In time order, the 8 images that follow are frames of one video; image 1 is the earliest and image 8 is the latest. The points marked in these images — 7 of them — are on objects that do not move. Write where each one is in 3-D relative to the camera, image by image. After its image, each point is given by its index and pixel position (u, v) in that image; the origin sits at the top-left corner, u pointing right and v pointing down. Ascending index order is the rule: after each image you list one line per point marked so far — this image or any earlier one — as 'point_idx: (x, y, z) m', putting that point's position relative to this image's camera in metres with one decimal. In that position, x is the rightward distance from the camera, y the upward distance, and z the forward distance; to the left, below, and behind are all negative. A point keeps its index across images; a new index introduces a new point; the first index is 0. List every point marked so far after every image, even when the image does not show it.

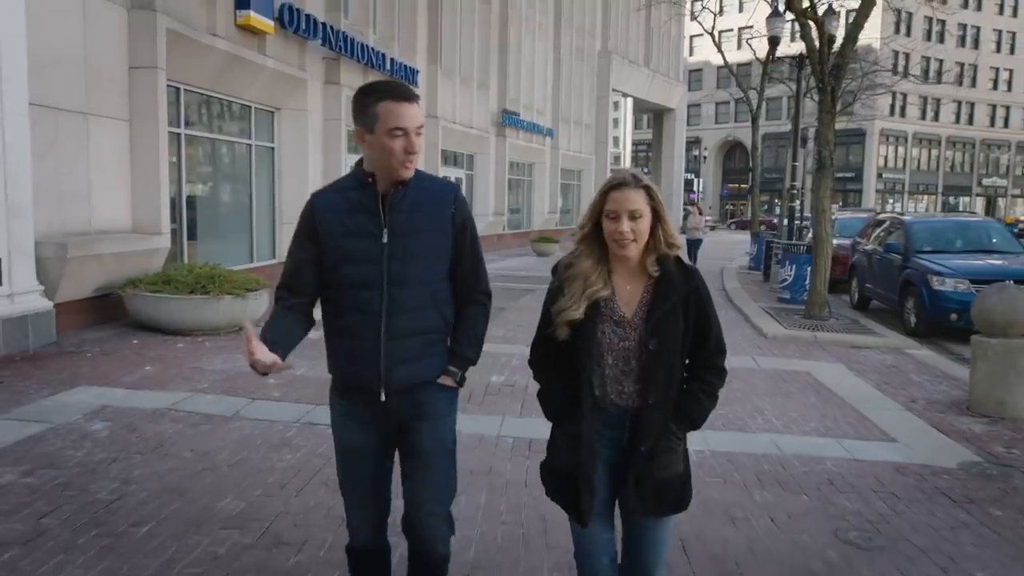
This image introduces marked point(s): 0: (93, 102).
0: (-4.8, +2.2, +9.1) m
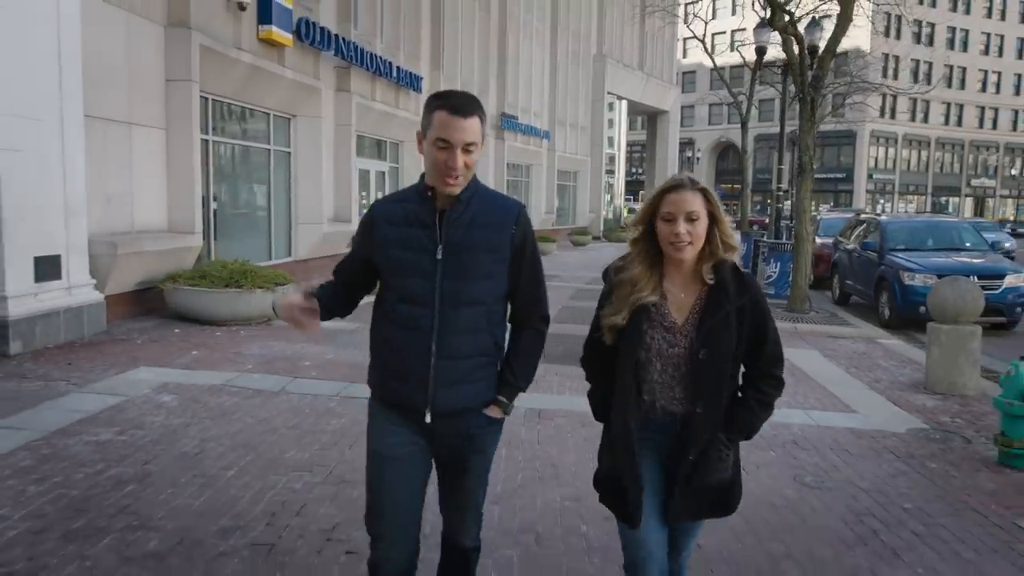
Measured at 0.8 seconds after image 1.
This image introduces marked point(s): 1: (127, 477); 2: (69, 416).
0: (-4.7, +2.2, +10.0) m
1: (-2.3, -1.1, +4.7) m
2: (-3.3, -0.9, +5.9) m
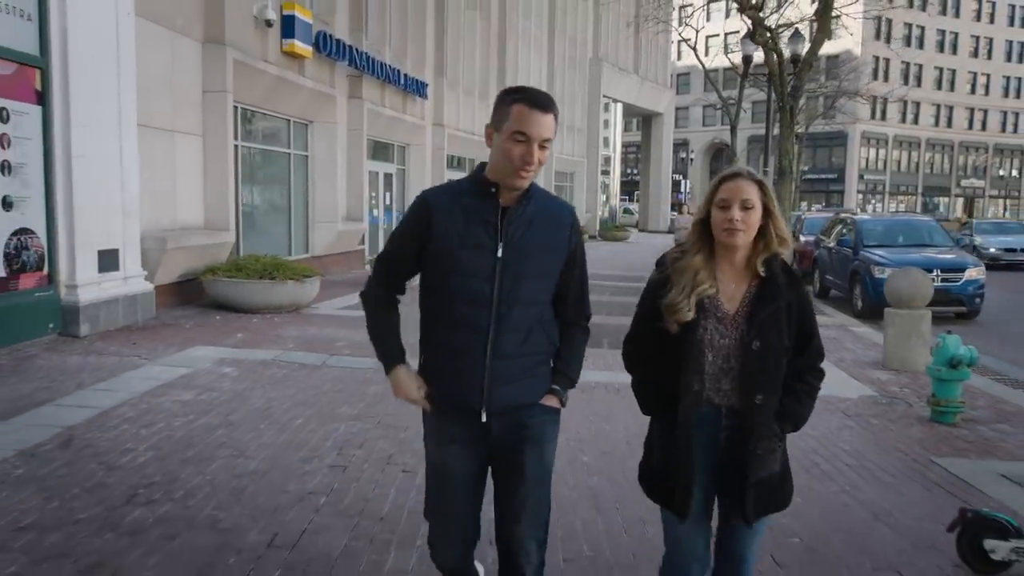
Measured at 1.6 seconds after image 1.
0: (-4.6, +2.3, +11.1) m
1: (-2.1, -1.0, +5.8) m
2: (-3.2, -0.8, +7.0) m
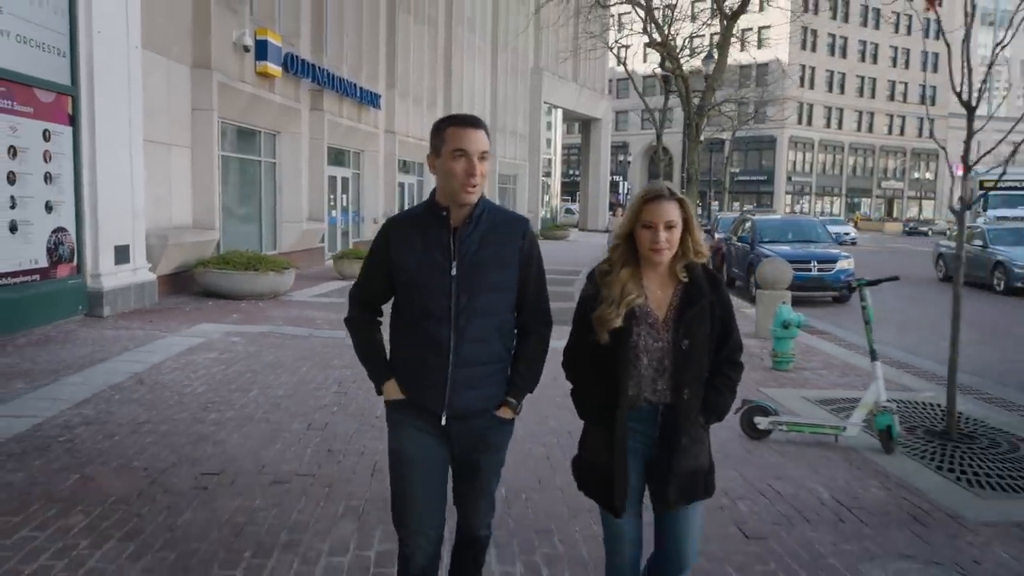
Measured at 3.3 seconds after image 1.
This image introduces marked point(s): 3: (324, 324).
0: (-5.5, +2.5, +12.9) m
1: (-2.6, -0.8, +7.8) m
2: (-3.7, -0.7, +8.9) m
3: (-2.6, -0.5, +11.0) m
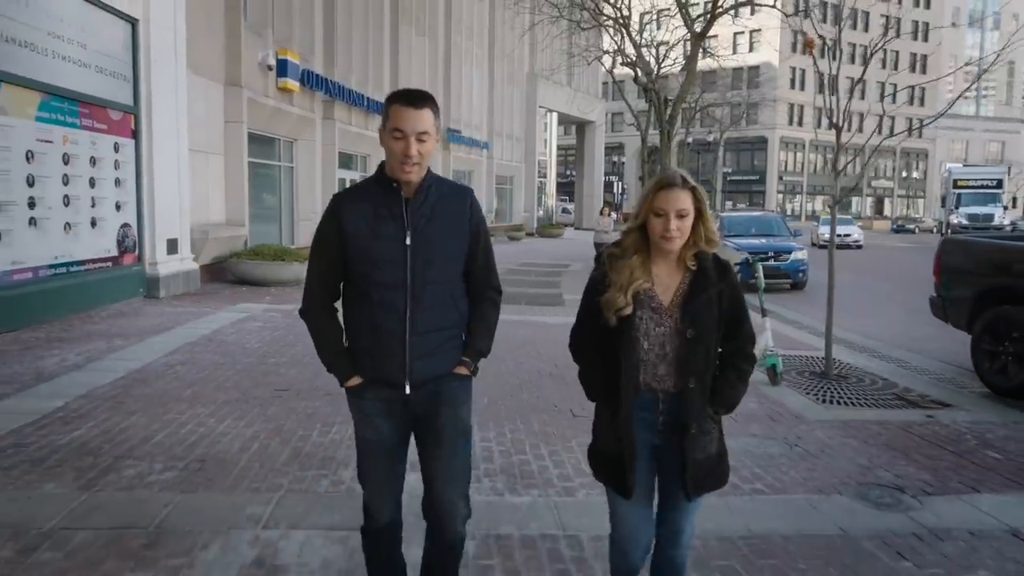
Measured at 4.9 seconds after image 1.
0: (-5.7, +2.7, +15.0) m
1: (-2.8, -0.6, +9.9) m
2: (-3.9, -0.4, +11.0) m
3: (-2.8, -0.2, +13.1) m
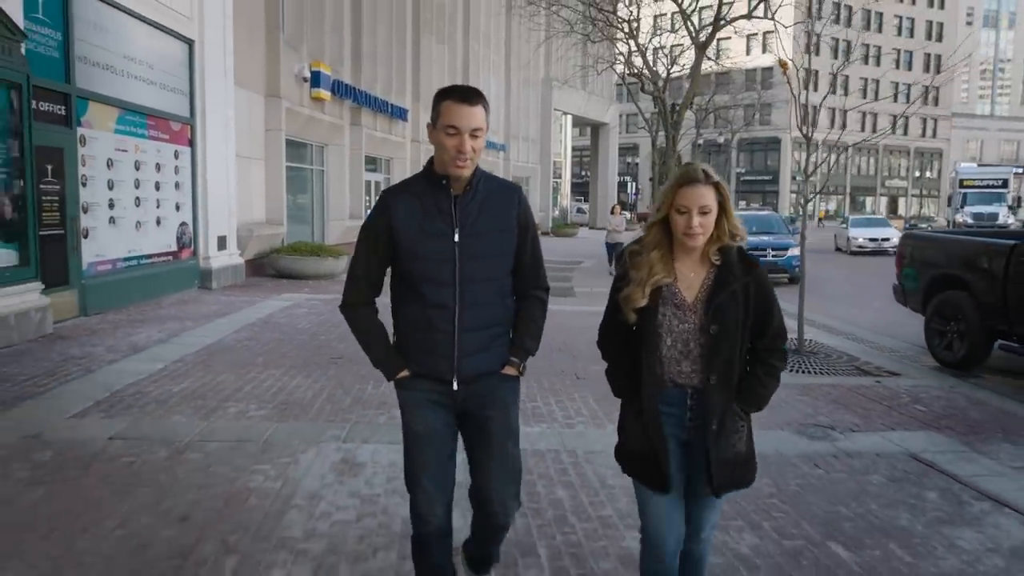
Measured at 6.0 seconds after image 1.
0: (-5.4, +2.9, +16.5) m
1: (-2.6, -0.4, +11.4) m
2: (-3.7, -0.3, +12.5) m
3: (-2.5, -0.1, +14.6) m
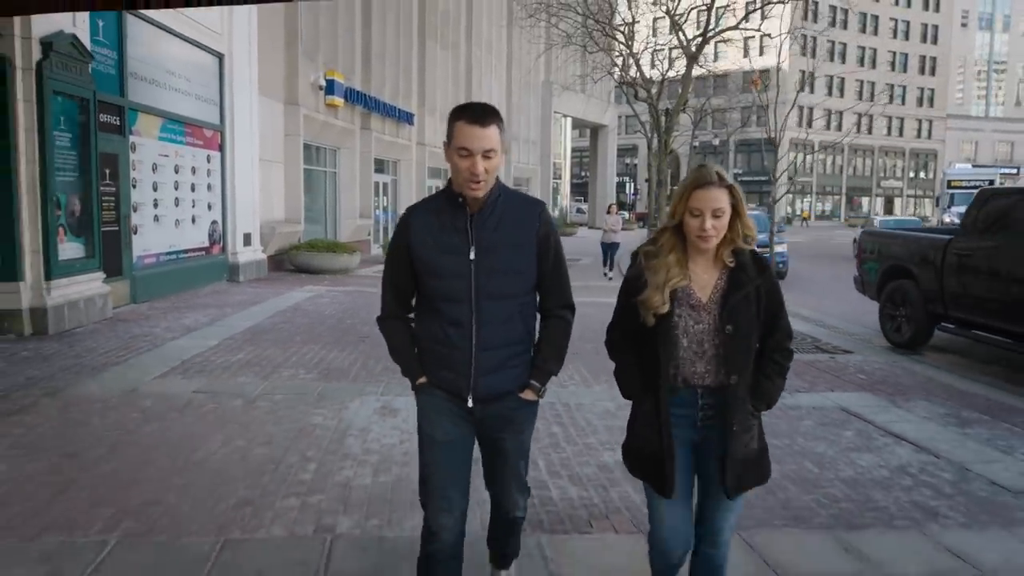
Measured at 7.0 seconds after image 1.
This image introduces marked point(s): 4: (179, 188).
0: (-5.3, +3.0, +17.8) m
1: (-2.6, -0.3, +12.7) m
2: (-3.6, -0.1, +13.8) m
3: (-2.5, 0.0, +15.9) m
4: (-5.6, +1.7, +13.4) m
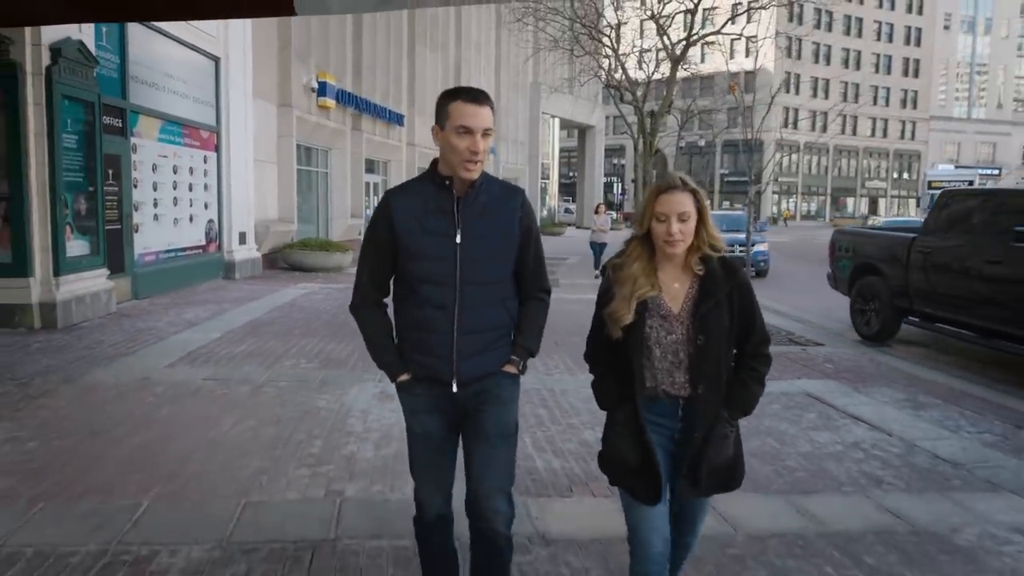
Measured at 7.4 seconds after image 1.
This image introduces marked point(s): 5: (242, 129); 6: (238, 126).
0: (-5.6, +3.1, +18.2) m
1: (-2.8, -0.2, +13.1) m
2: (-3.8, -0.1, +14.2) m
3: (-2.7, +0.1, +16.3) m
4: (-5.8, +1.7, +13.8) m
5: (-5.6, +3.3, +16.3) m
6: (-5.6, +3.3, +16.1) m
